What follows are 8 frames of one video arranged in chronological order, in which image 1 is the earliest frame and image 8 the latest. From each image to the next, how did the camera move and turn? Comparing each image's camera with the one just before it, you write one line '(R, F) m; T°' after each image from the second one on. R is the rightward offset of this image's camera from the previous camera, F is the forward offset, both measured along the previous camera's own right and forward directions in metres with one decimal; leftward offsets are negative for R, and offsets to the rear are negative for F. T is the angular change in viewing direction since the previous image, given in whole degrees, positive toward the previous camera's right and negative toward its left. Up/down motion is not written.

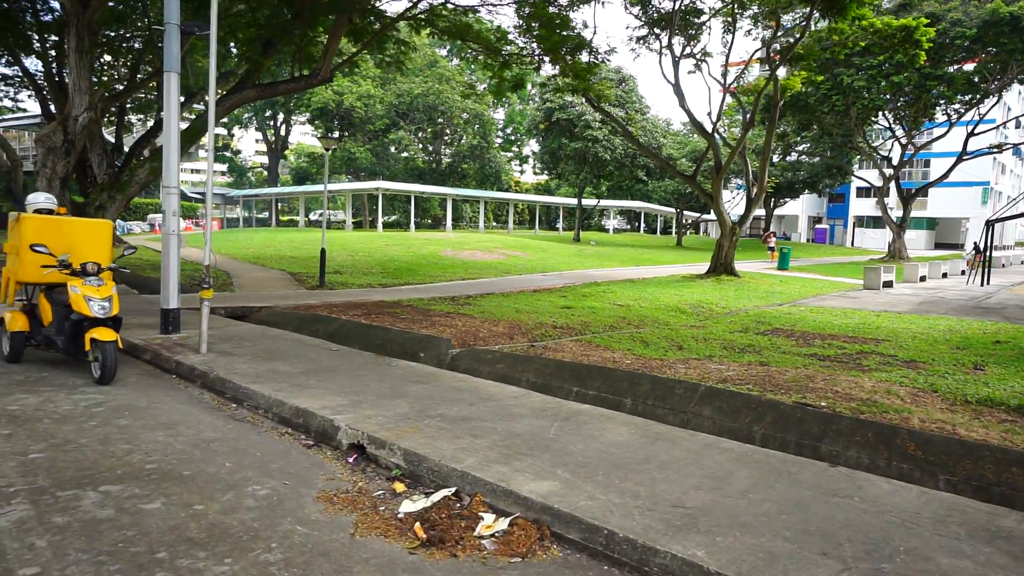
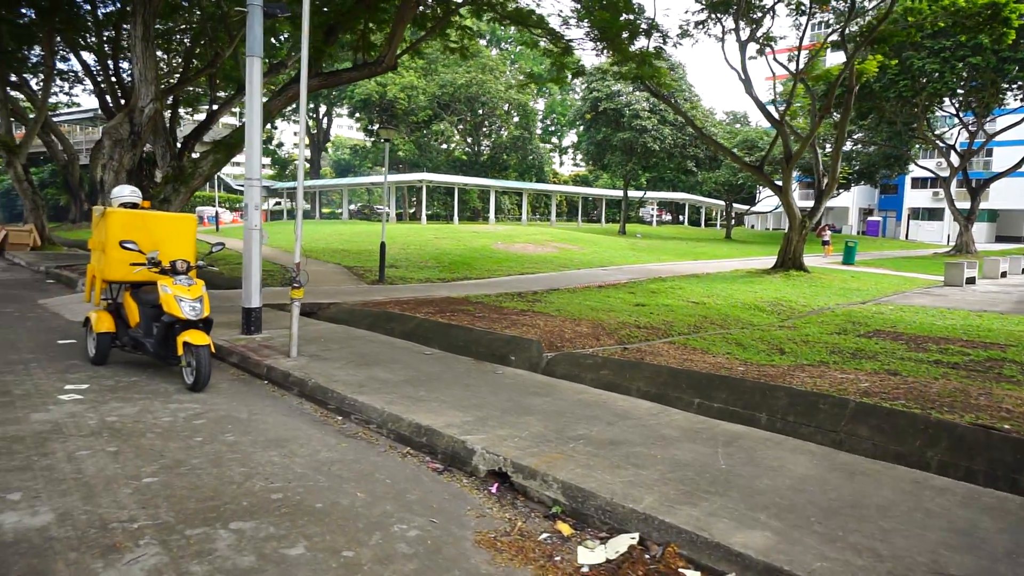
(-0.7, +0.5) m; -3°
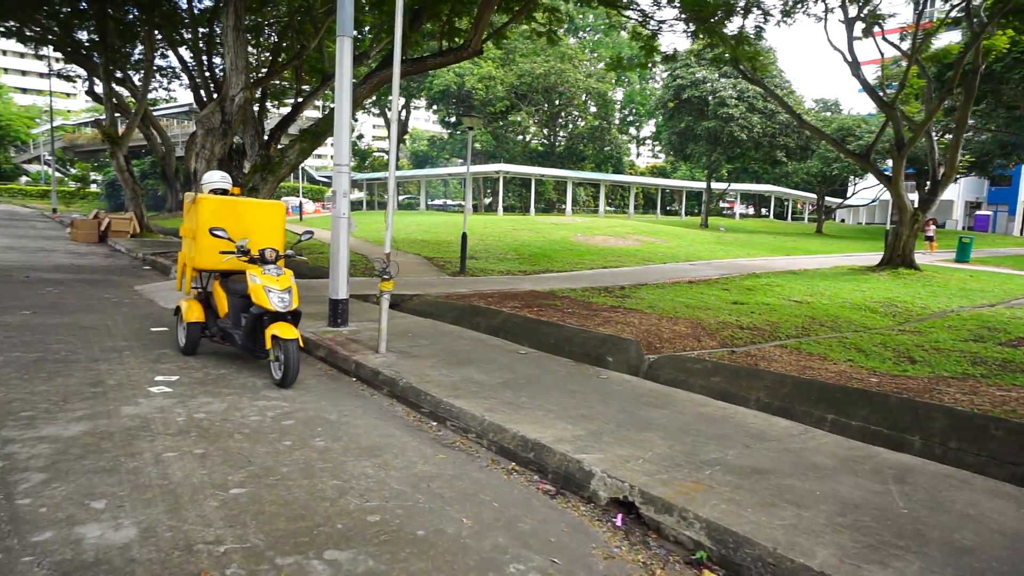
(-0.3, +0.5) m; -6°
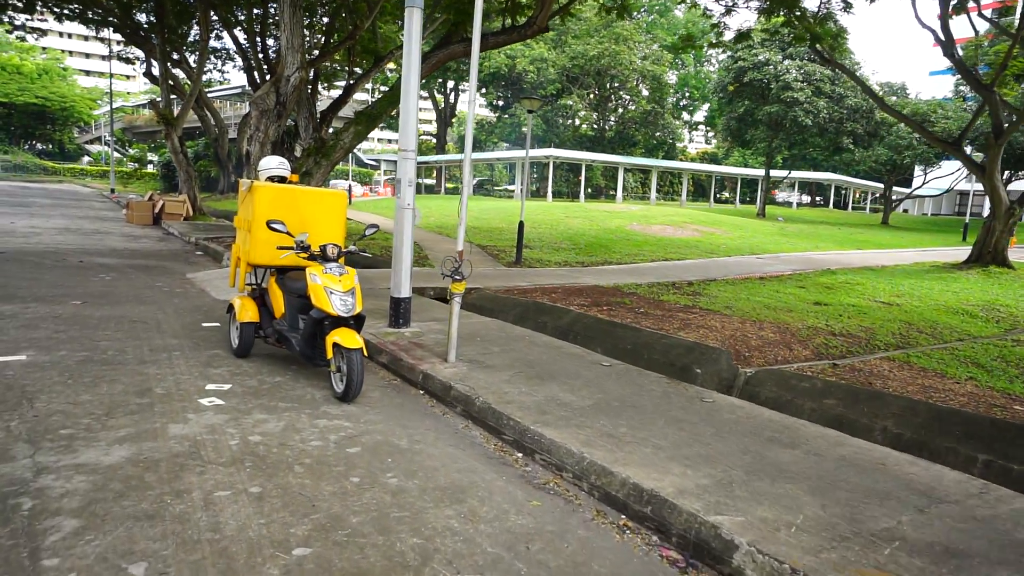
(-0.4, +0.6) m; -4°
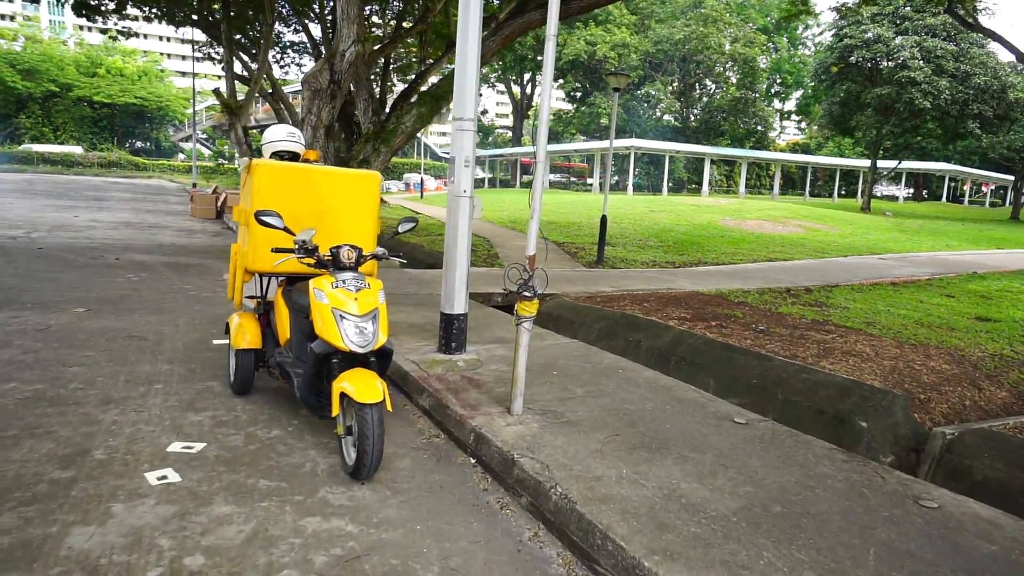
(-0.1, +1.6) m; -7°
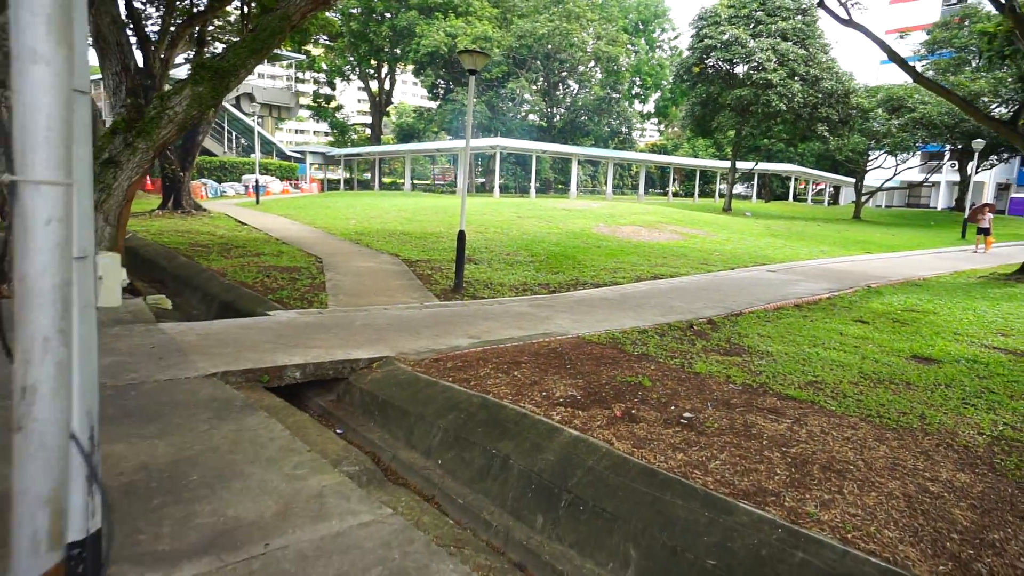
(+0.6, +2.6) m; +11°
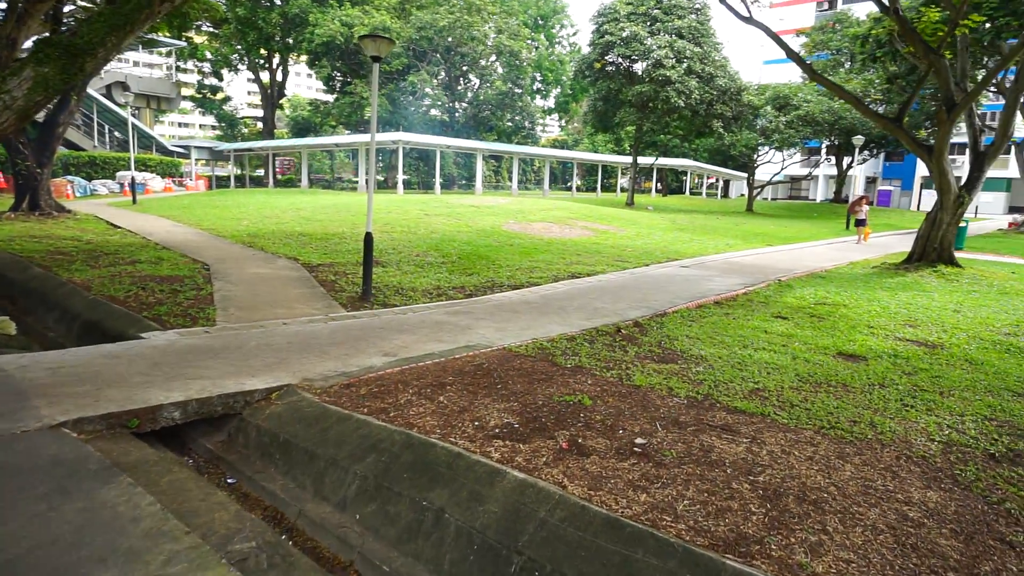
(-0.1, +0.7) m; +8°
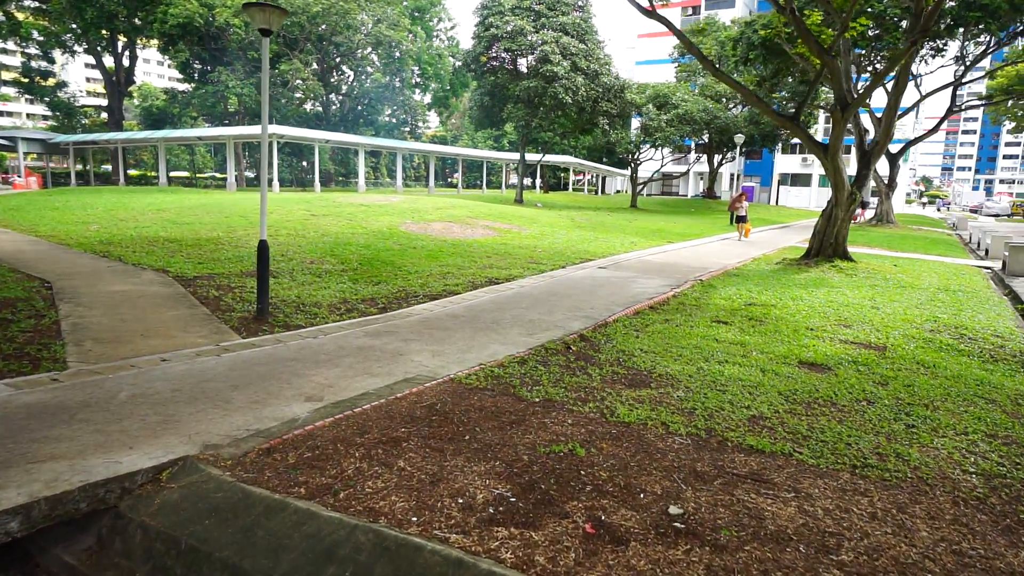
(-0.6, +1.1) m; +11°
